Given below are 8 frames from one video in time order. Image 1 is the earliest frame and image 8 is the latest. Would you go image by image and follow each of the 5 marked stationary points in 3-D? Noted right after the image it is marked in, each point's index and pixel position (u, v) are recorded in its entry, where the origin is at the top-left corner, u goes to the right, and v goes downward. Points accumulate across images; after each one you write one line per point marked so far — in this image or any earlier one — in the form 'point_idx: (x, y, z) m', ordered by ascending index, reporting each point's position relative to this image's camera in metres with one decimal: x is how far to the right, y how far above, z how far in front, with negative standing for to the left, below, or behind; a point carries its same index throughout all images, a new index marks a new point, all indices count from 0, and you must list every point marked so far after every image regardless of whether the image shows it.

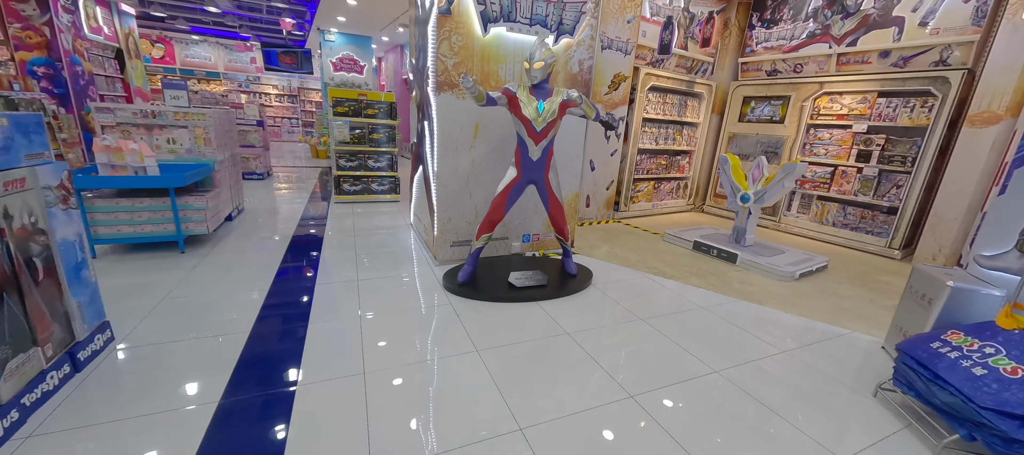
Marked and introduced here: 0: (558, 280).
0: (+0.3, -0.4, +3.0) m
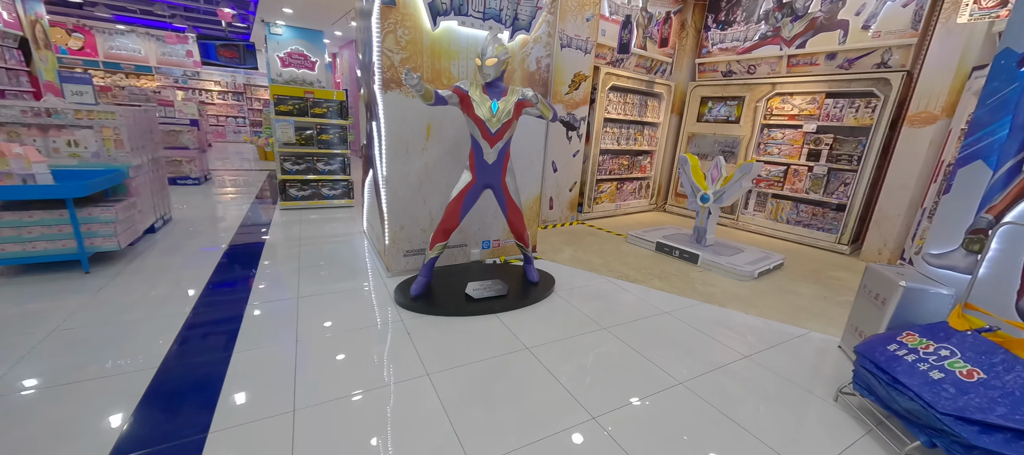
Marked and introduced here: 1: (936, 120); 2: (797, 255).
0: (0.0, -0.5, +2.9) m
1: (+4.3, +1.1, +4.0) m
2: (+3.3, -0.3, +4.5) m
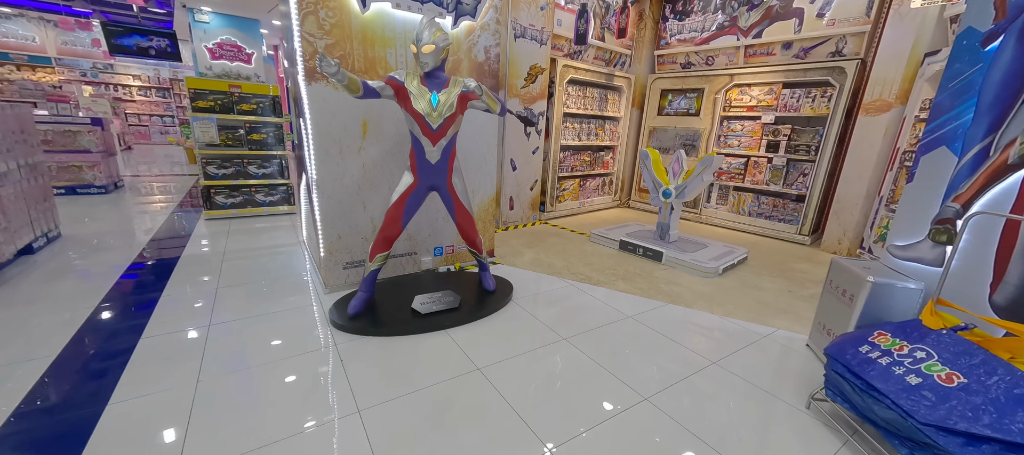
0: (-0.3, -0.5, +2.6) m
1: (+3.9, +1.2, +4.0) m
2: (+2.9, -0.2, +4.5) m
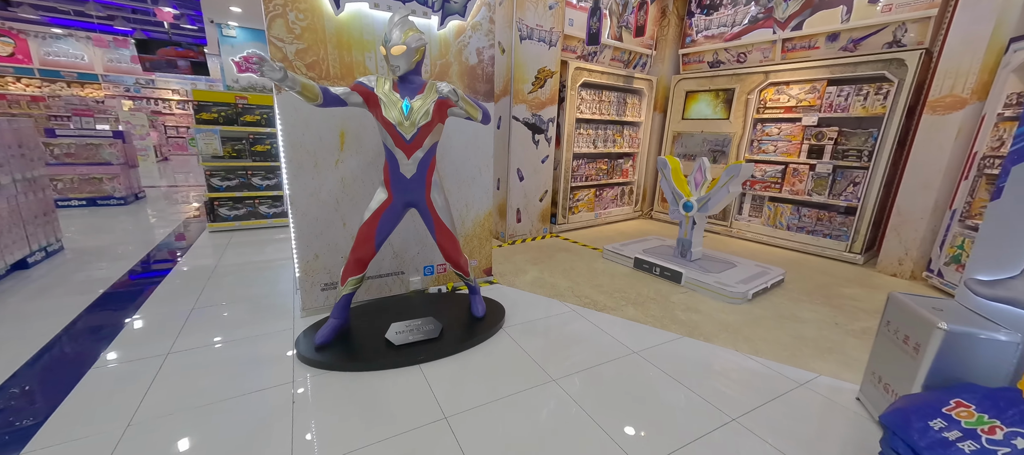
0: (-0.3, -0.6, +2.4) m
1: (+3.9, +1.1, +3.4) m
2: (+3.0, -0.4, +4.0) m
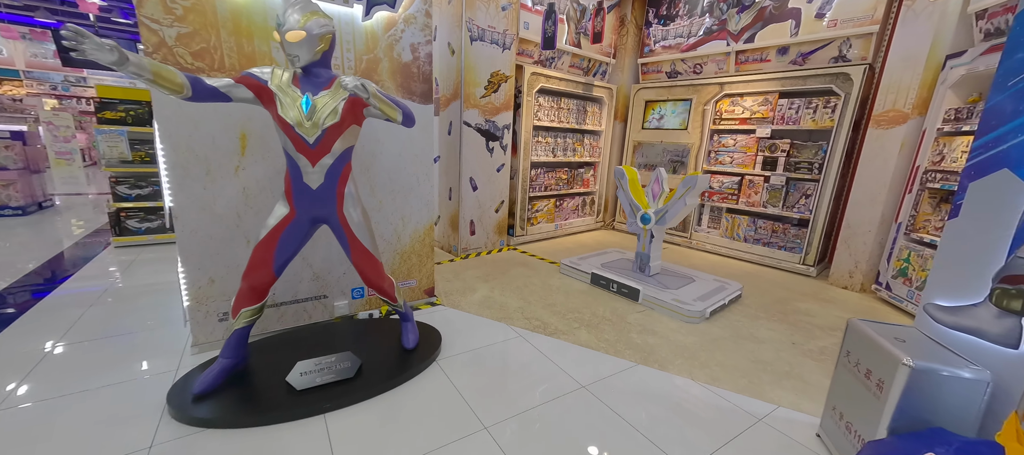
0: (-0.7, -0.7, +2.1) m
1: (+3.5, +1.0, +3.5) m
2: (+2.5, -0.5, +3.9) m
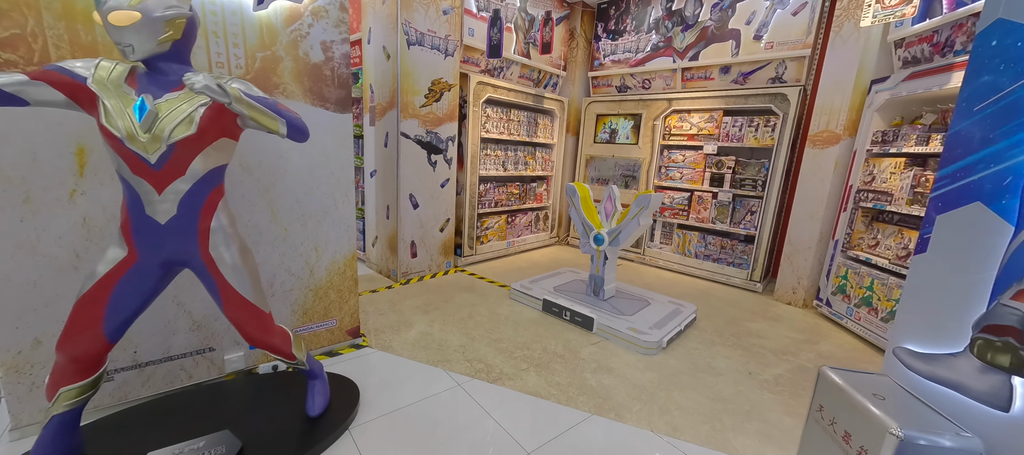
0: (-1.0, -0.9, +1.6) m
1: (+3.0, +0.8, +3.5) m
2: (+1.9, -0.7, +3.8) m
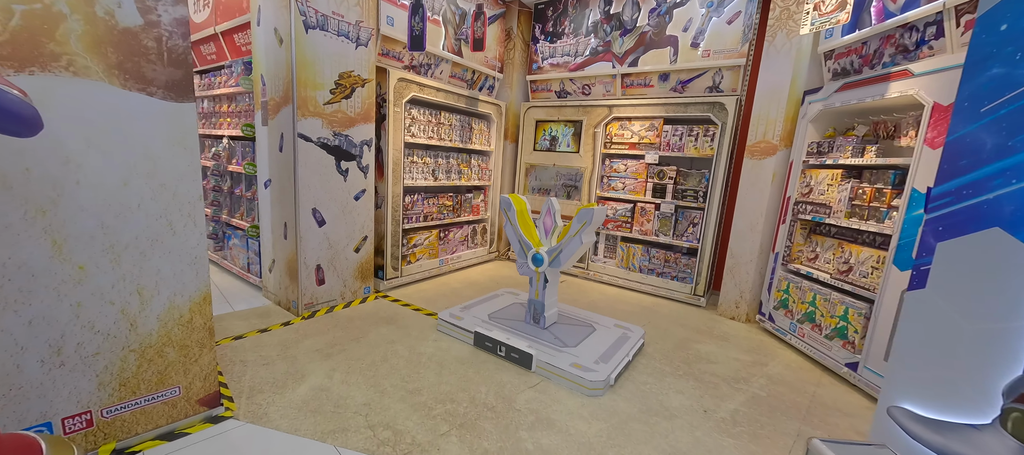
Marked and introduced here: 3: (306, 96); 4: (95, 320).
0: (-1.3, -1.0, +1.0) m
1: (+2.4, +0.7, +3.4) m
2: (+1.3, -0.9, +3.6) m
3: (-1.5, +1.0, +2.8) m
4: (-1.6, -0.3, +1.5) m
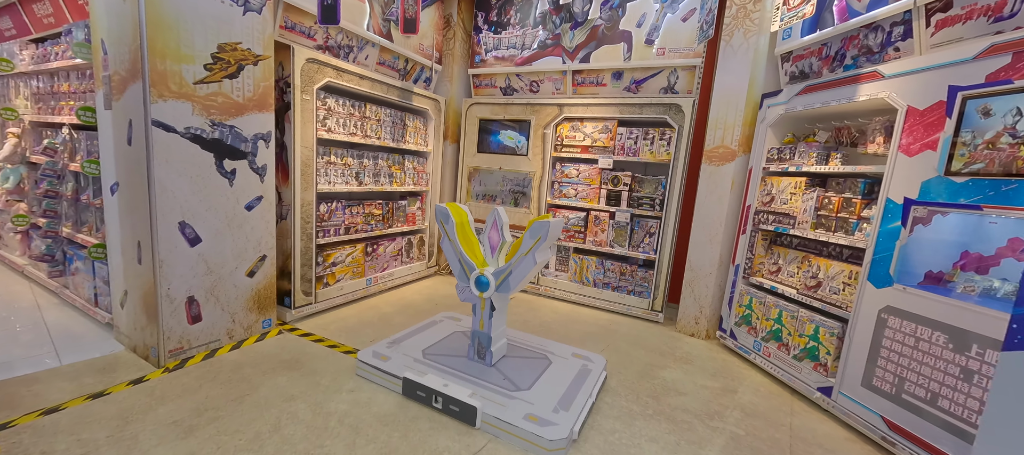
0: (-1.4, -1.1, +0.3) m
1: (+1.9, +0.6, +3.2) m
2: (+0.8, -1.0, +3.2) m
3: (-1.9, +0.8, +2.1) m
4: (-1.7, -0.4, +0.7) m
